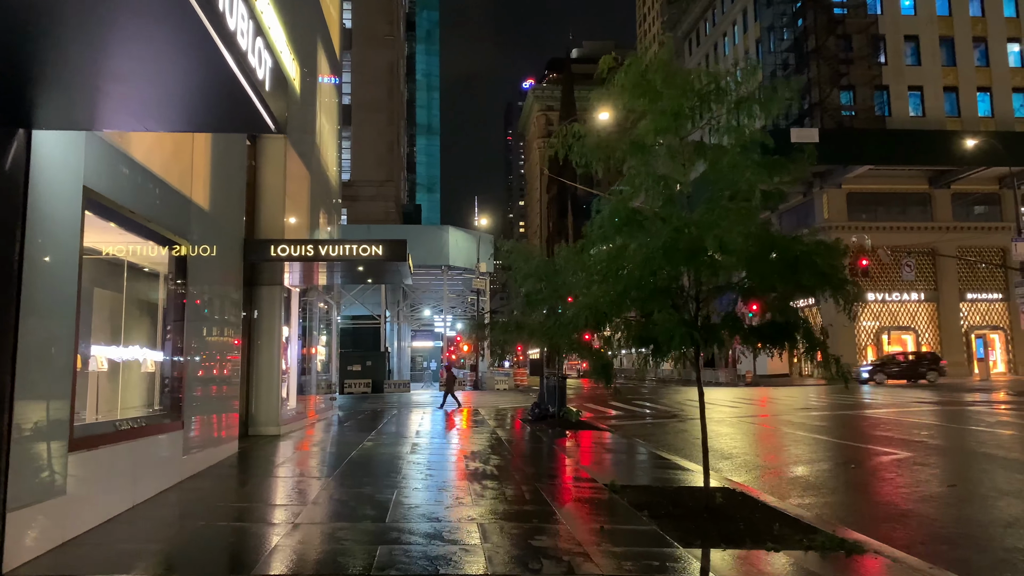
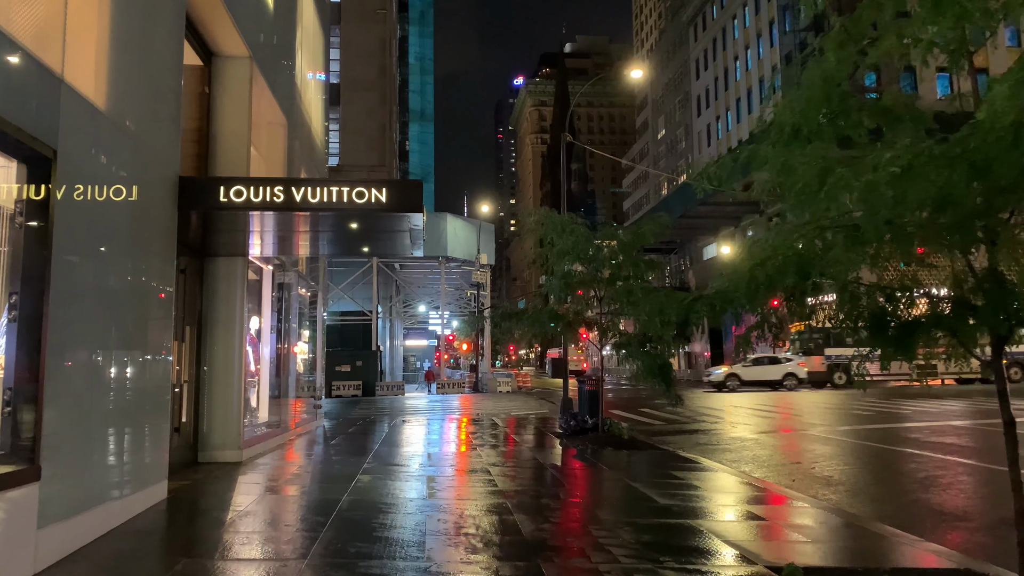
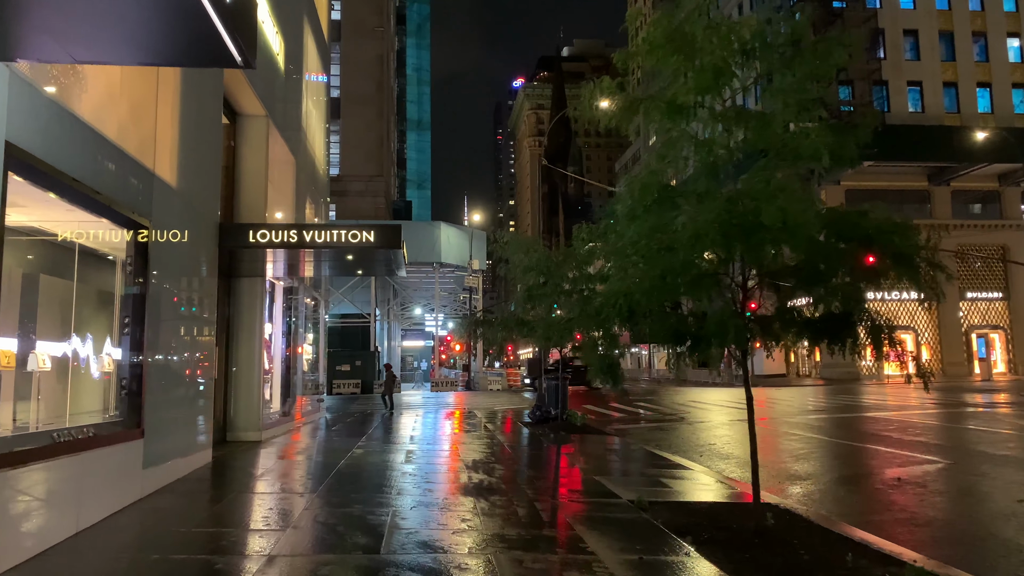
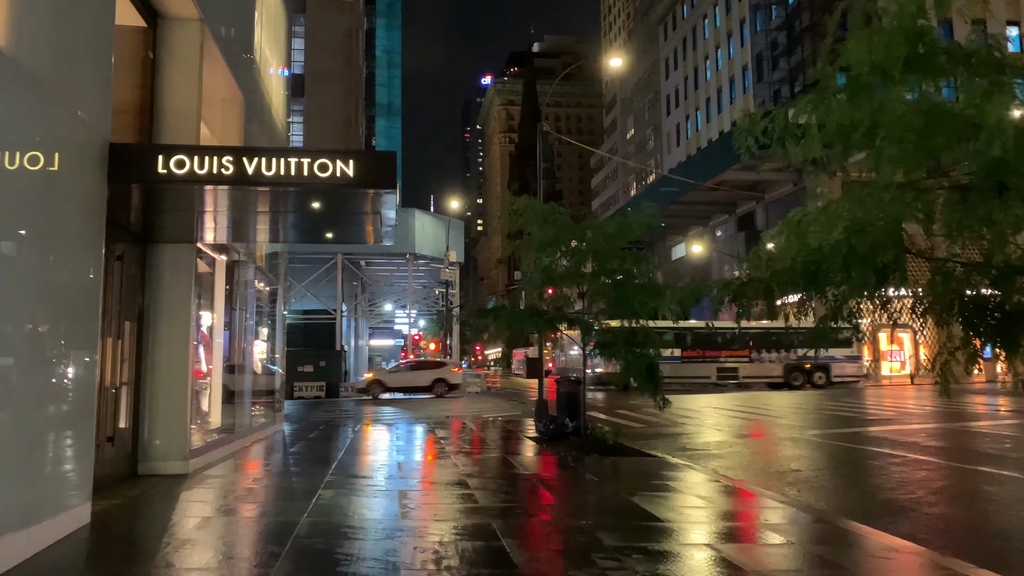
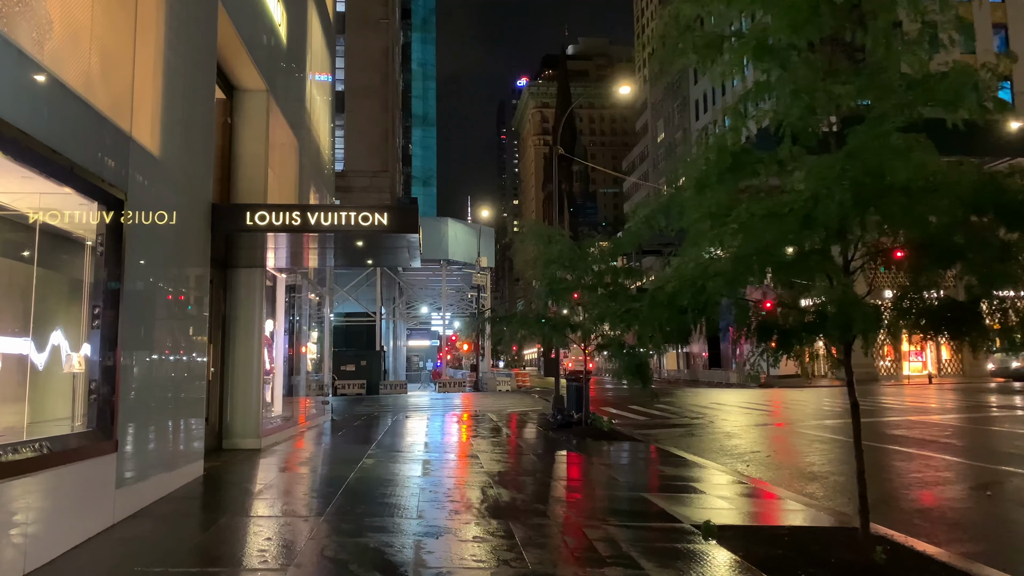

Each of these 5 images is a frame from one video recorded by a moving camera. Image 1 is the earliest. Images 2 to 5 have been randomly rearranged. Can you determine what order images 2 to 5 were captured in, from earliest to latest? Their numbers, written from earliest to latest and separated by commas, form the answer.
3, 5, 2, 4
